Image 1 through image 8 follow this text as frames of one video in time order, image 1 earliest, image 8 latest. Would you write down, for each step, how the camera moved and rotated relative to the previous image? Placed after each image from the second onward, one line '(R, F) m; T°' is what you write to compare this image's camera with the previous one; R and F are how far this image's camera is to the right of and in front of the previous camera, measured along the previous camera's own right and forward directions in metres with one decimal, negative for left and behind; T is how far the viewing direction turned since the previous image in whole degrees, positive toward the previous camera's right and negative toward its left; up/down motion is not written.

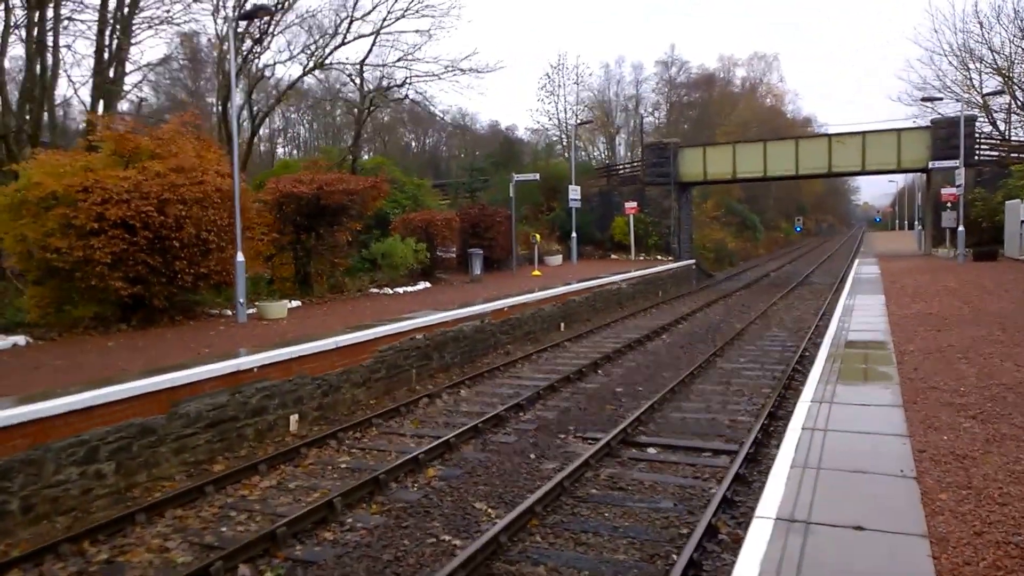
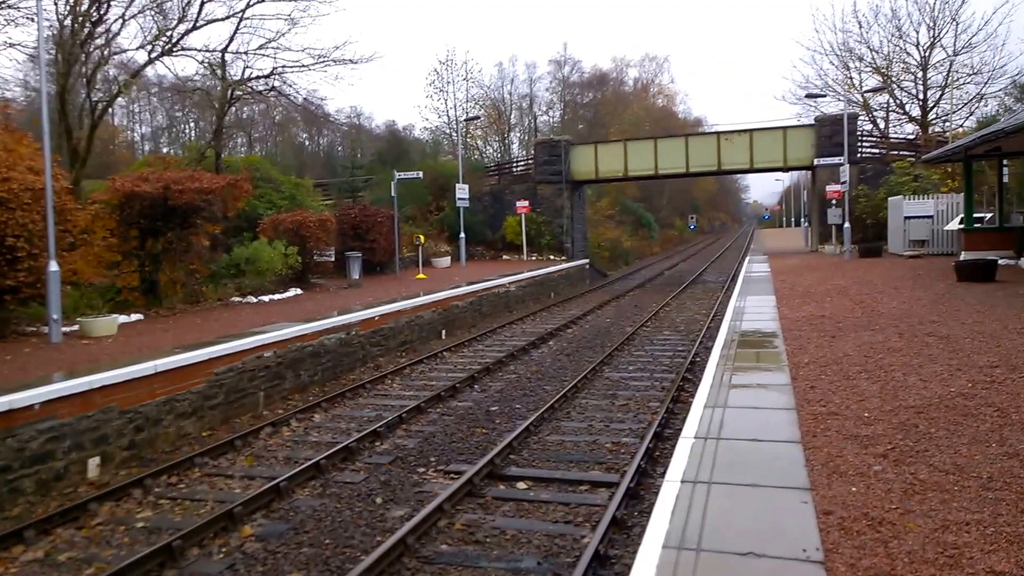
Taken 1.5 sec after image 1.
(+0.4, +1.1) m; +6°
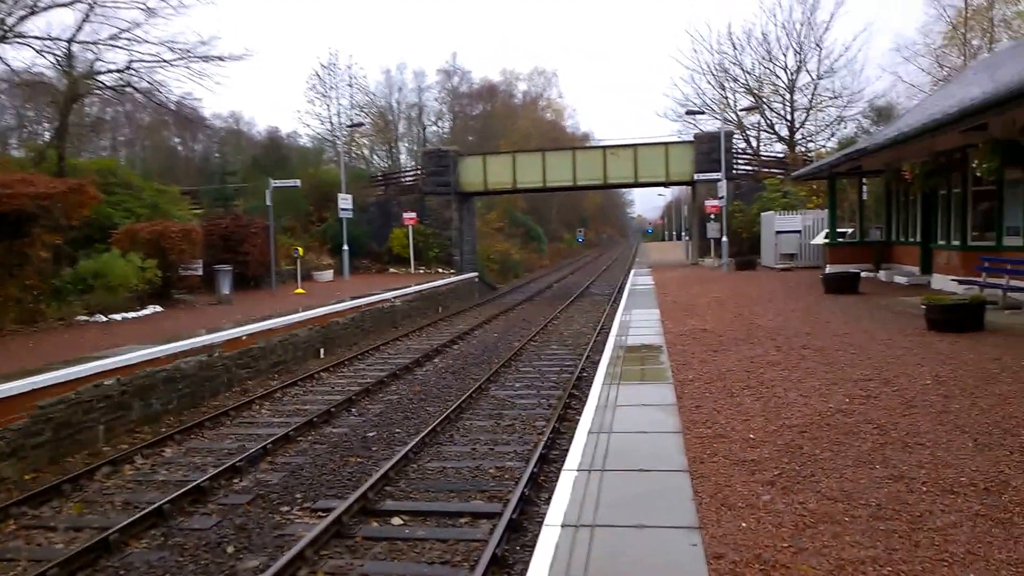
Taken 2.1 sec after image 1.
(+0.1, +0.4) m; +7°
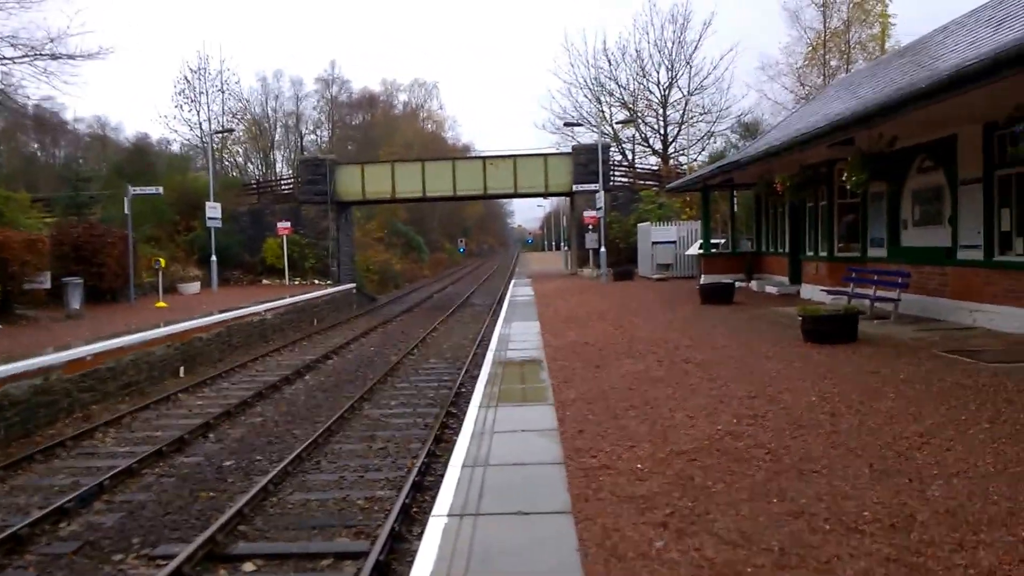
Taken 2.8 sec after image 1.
(+0.1, +0.6) m; +8°
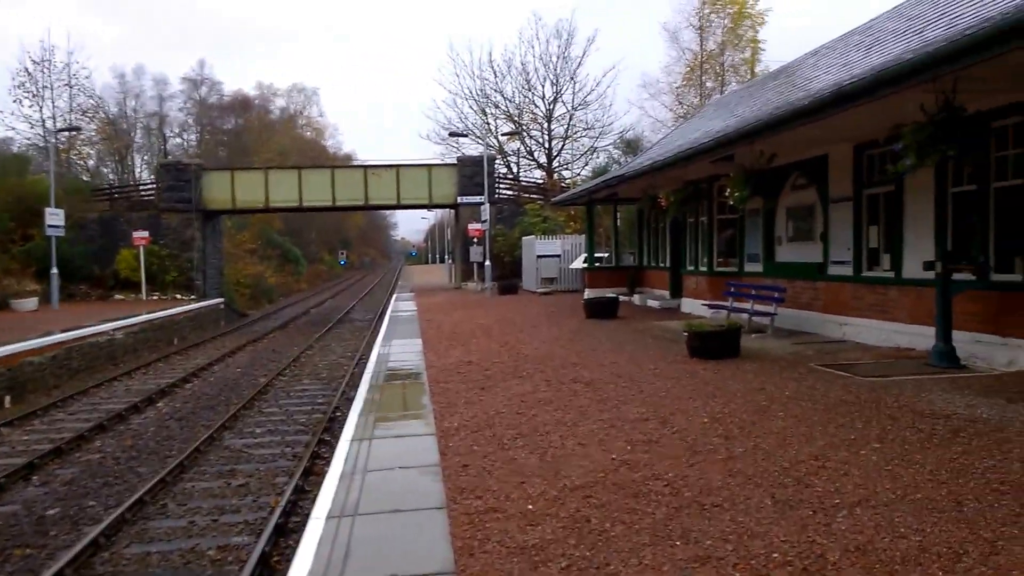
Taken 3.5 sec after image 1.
(0.0, +0.5) m; +8°
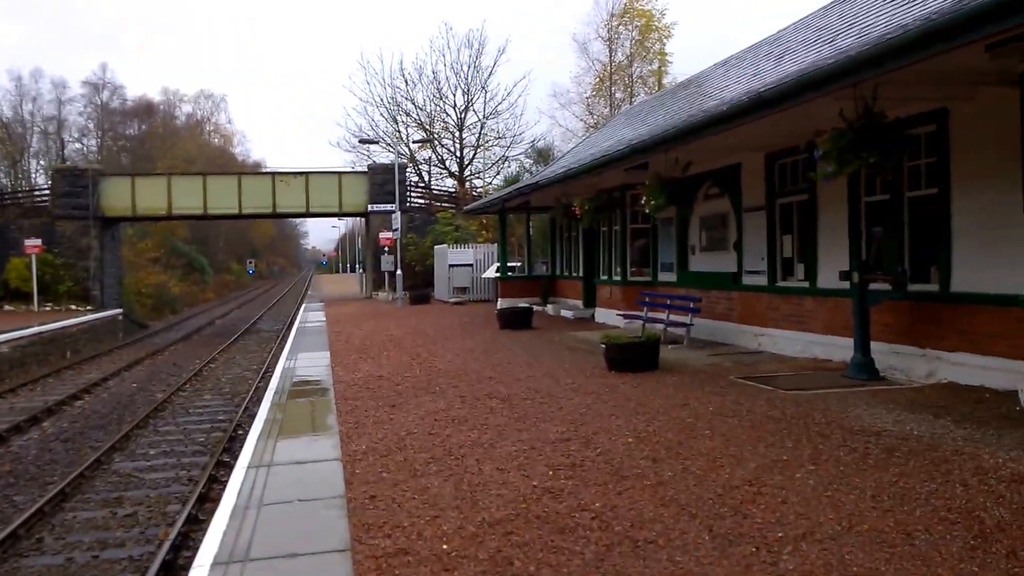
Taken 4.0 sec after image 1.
(0.0, +0.5) m; +6°
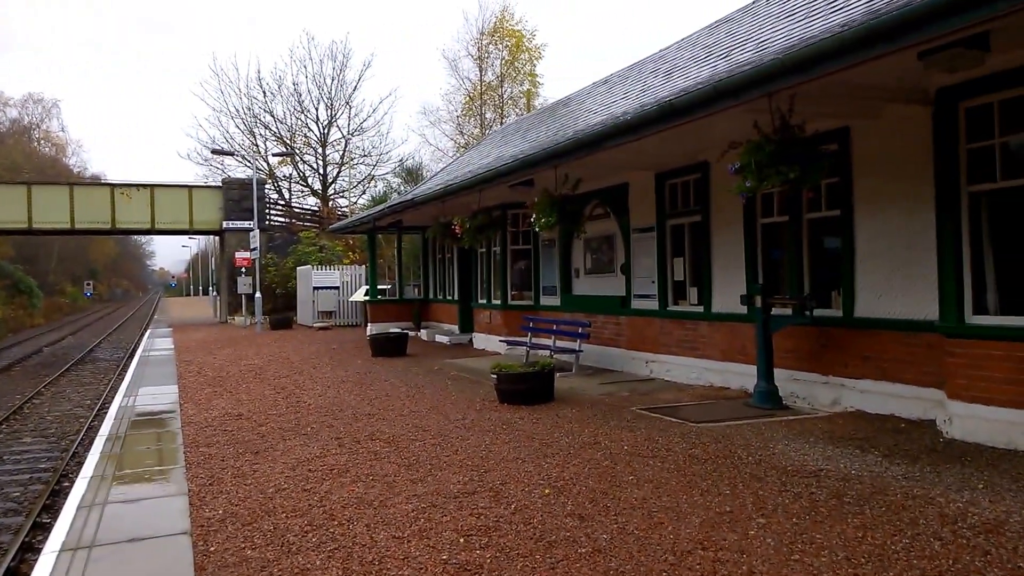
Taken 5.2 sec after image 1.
(-0.2, +0.9) m; +9°
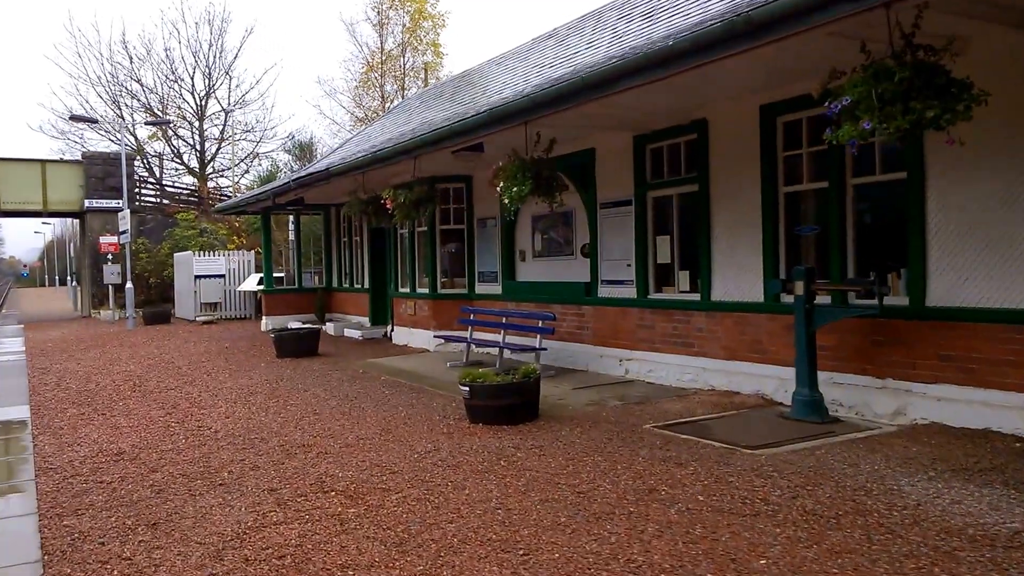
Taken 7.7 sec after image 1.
(-0.8, +2.1) m; +8°
